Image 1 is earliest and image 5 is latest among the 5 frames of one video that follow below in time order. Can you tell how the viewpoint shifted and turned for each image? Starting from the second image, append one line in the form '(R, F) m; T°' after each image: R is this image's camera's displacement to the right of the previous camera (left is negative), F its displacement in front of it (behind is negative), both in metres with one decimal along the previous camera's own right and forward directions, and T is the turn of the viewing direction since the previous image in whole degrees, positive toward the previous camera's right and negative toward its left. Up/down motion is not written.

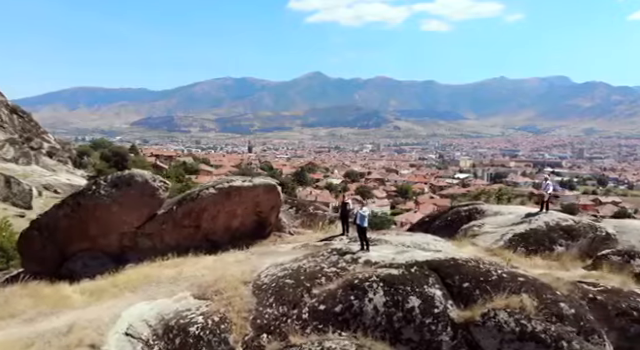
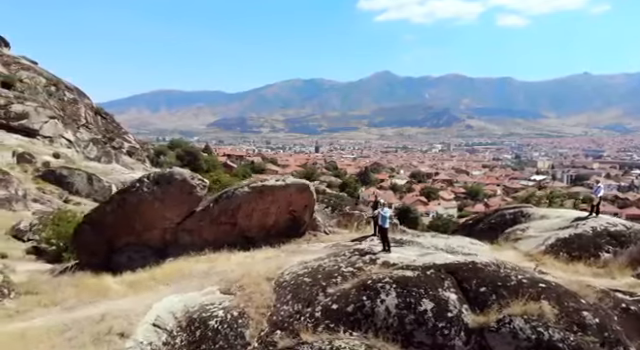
(+0.9, 0.0) m; -7°
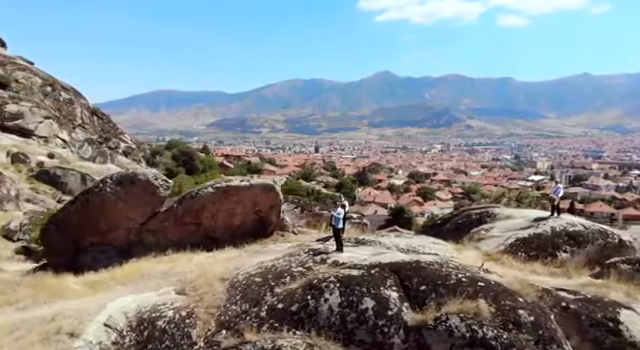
(+0.8, -0.1) m; +1°
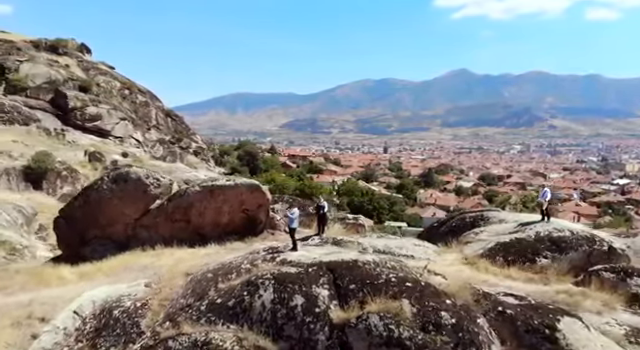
(+2.1, -0.2) m; -6°
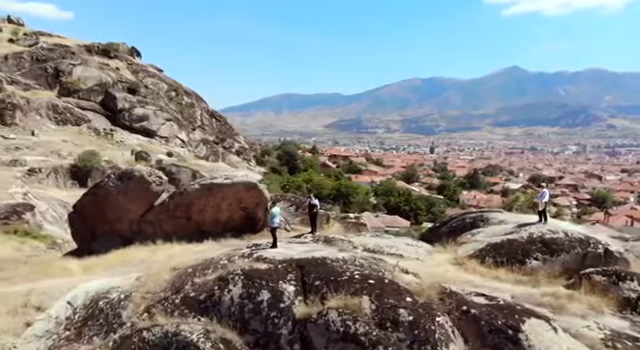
(+1.3, -0.2) m; -4°
